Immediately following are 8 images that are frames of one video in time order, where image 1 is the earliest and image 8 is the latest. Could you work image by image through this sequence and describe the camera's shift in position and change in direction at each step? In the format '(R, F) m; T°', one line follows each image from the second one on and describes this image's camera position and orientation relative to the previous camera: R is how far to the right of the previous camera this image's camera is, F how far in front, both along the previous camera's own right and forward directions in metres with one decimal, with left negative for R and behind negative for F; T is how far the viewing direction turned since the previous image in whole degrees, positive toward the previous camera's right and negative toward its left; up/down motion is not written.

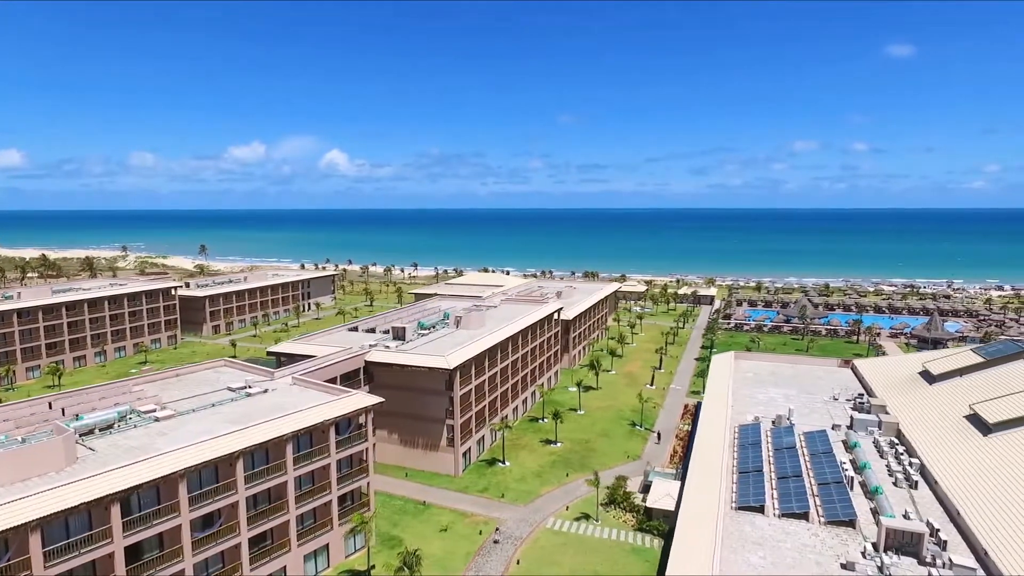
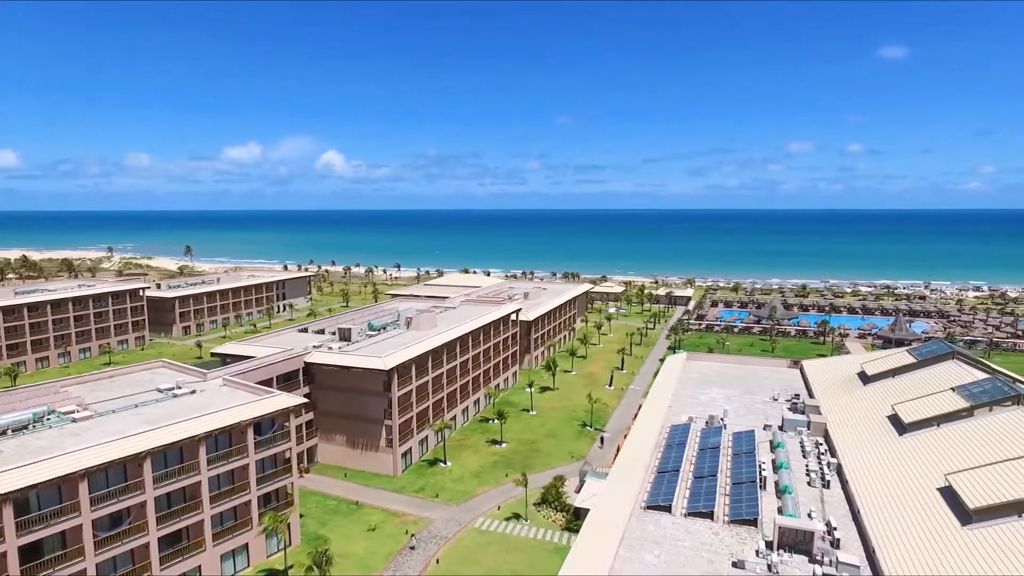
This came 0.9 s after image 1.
(+4.3, -0.3) m; 0°
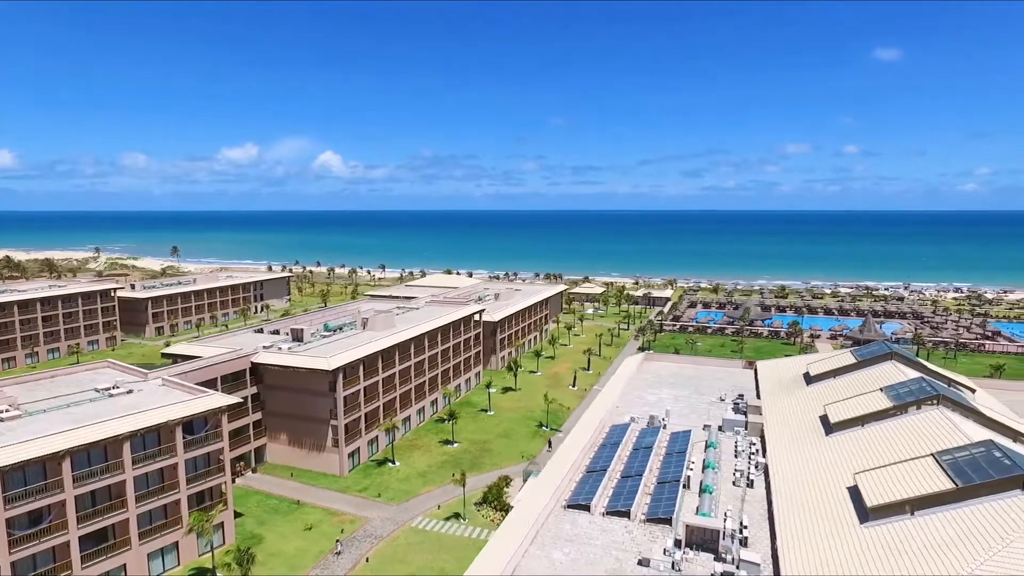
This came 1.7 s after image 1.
(+3.8, -0.3) m; 0°
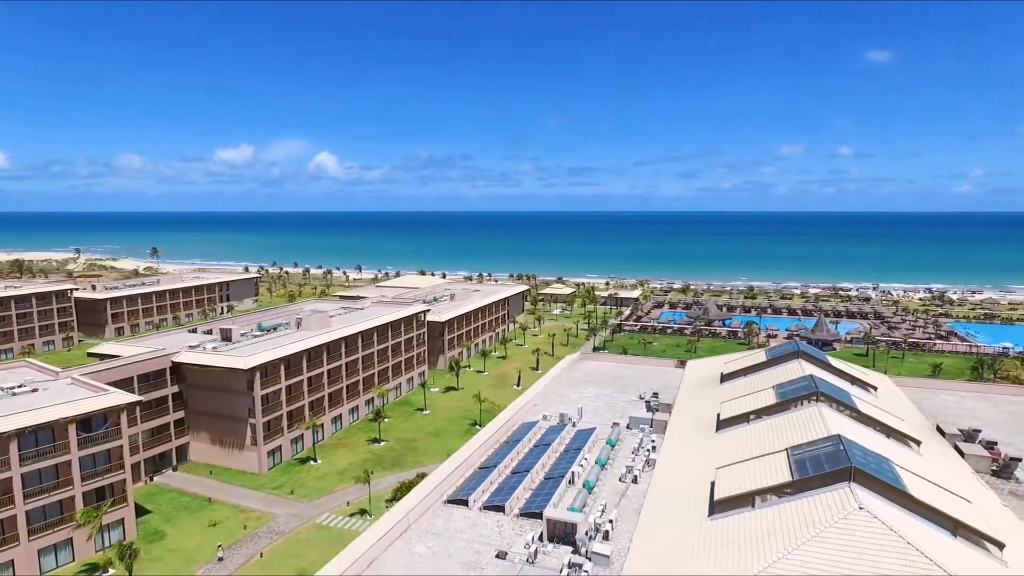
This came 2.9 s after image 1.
(+5.9, -0.7) m; 0°
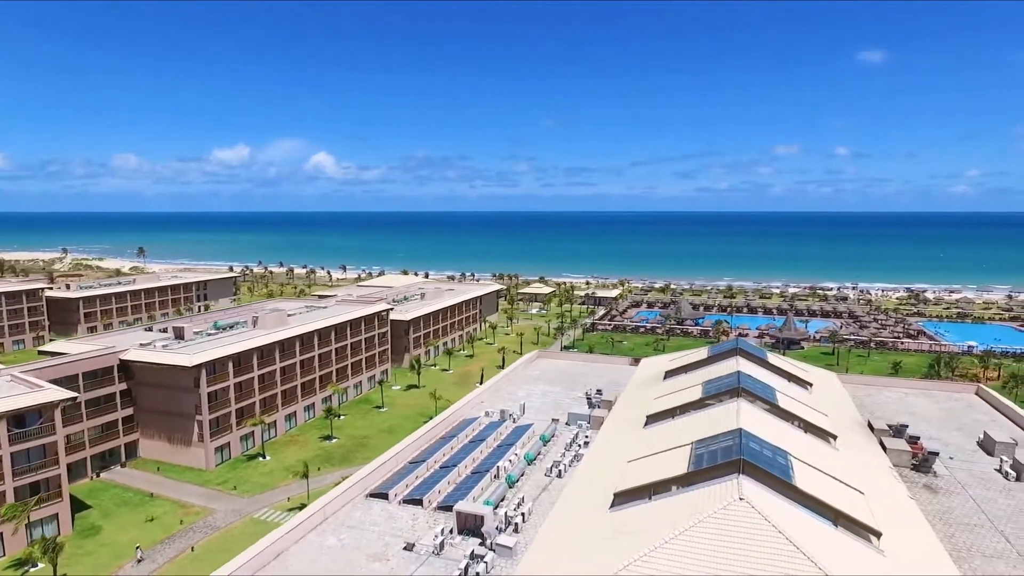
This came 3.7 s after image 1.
(+4.0, -0.5) m; 0°
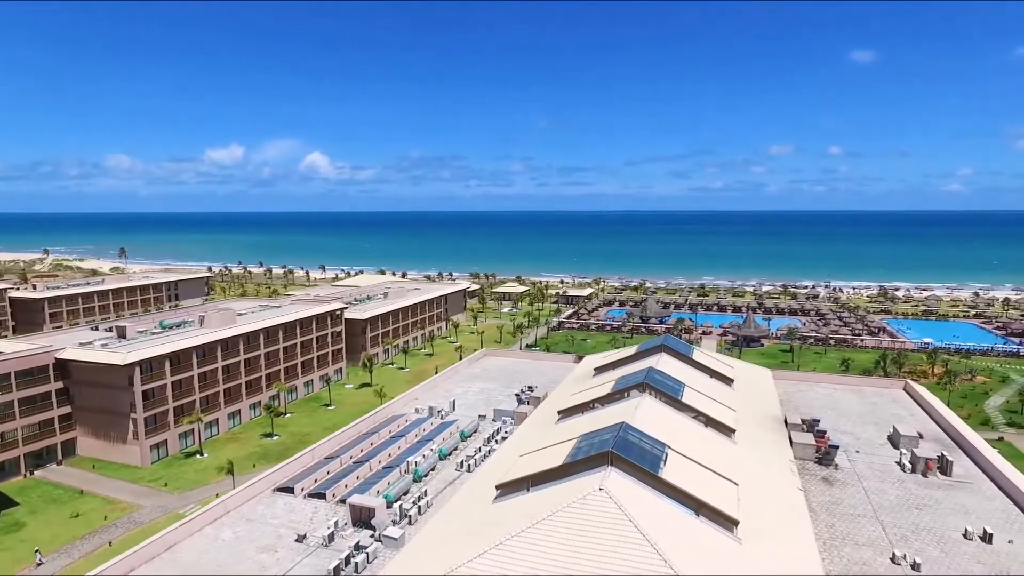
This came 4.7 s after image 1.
(+4.9, -0.8) m; 0°
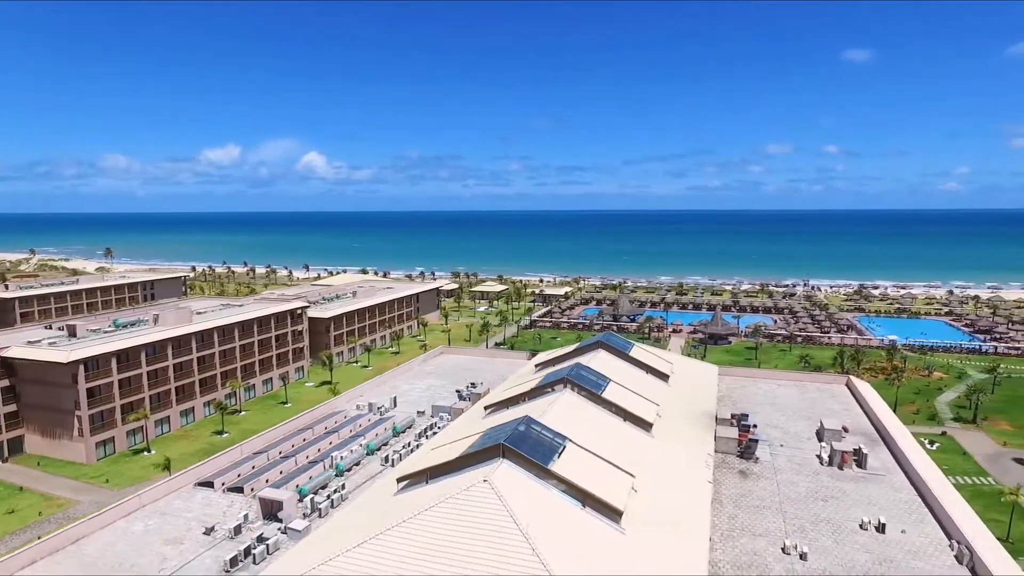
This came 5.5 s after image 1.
(+4.4, -0.5) m; 0°
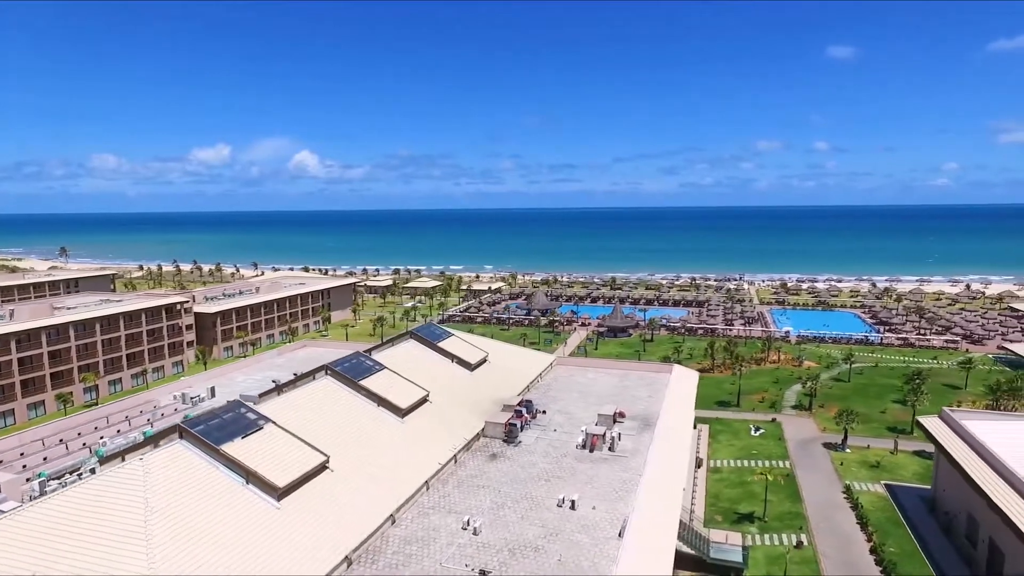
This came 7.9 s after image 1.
(+13.7, -1.1) m; 0°
